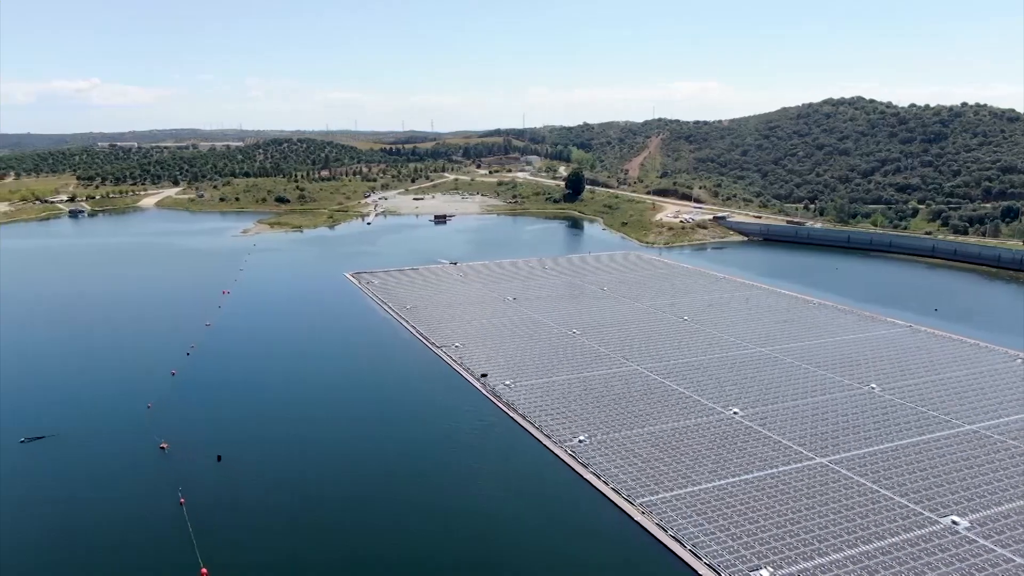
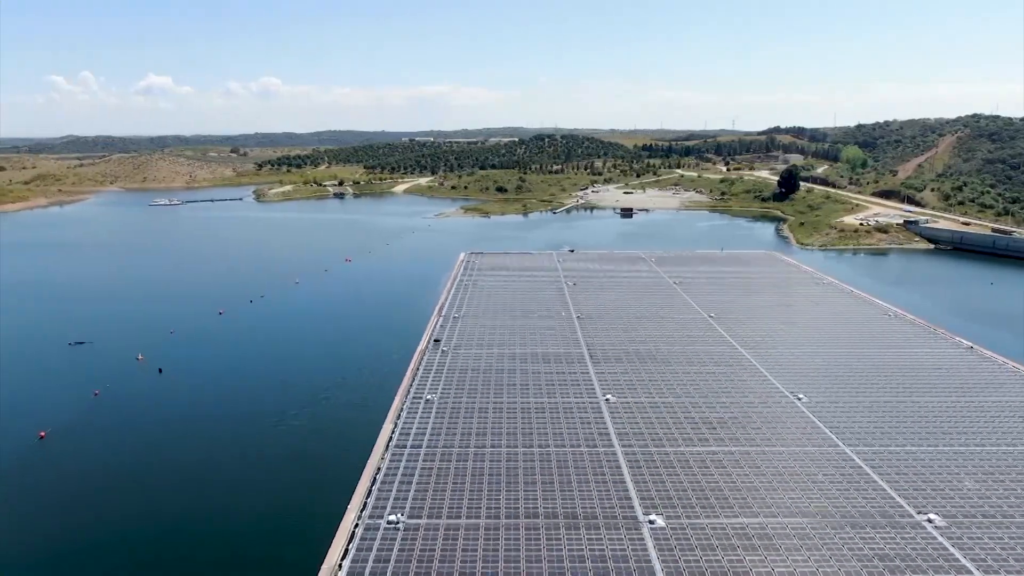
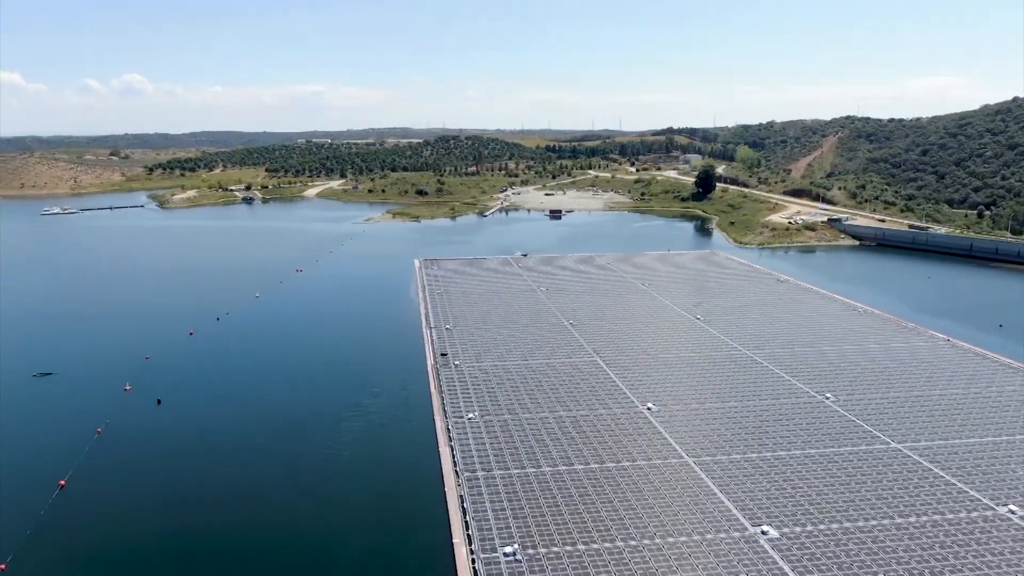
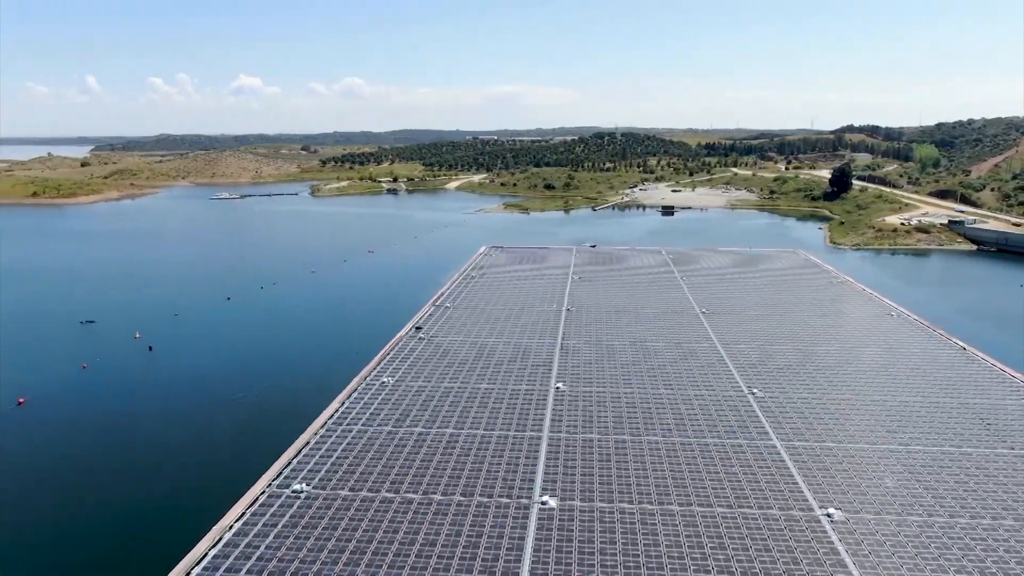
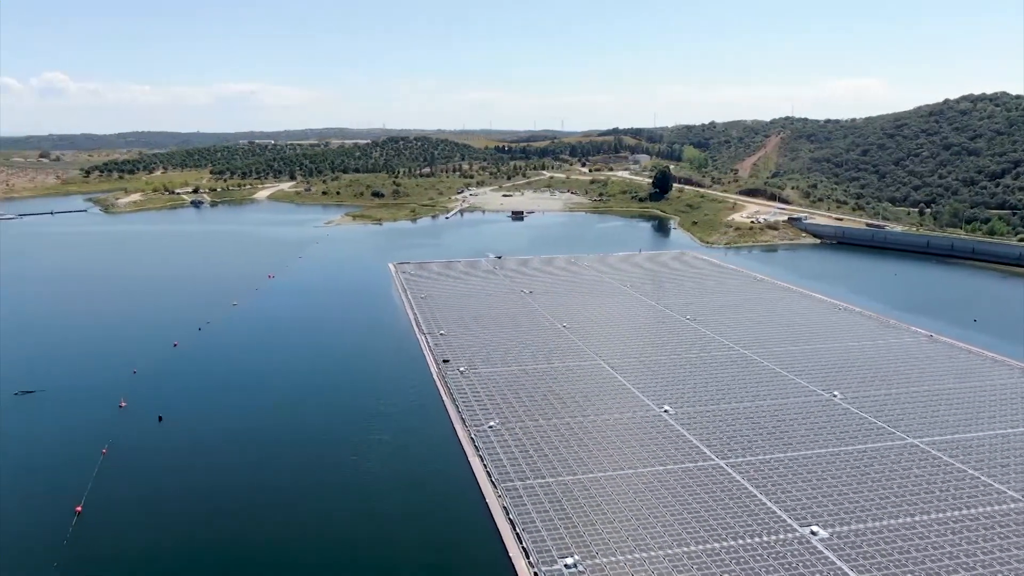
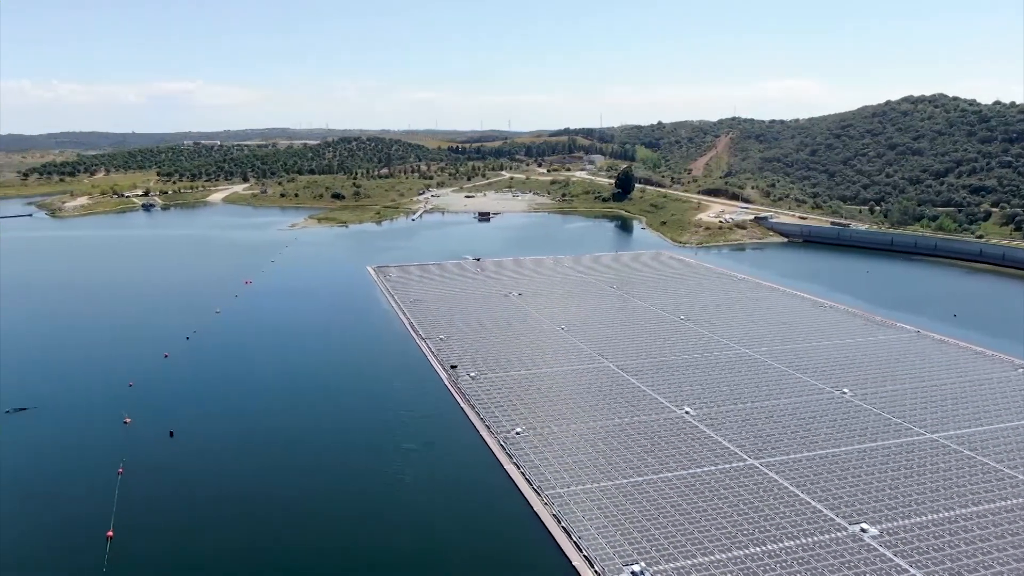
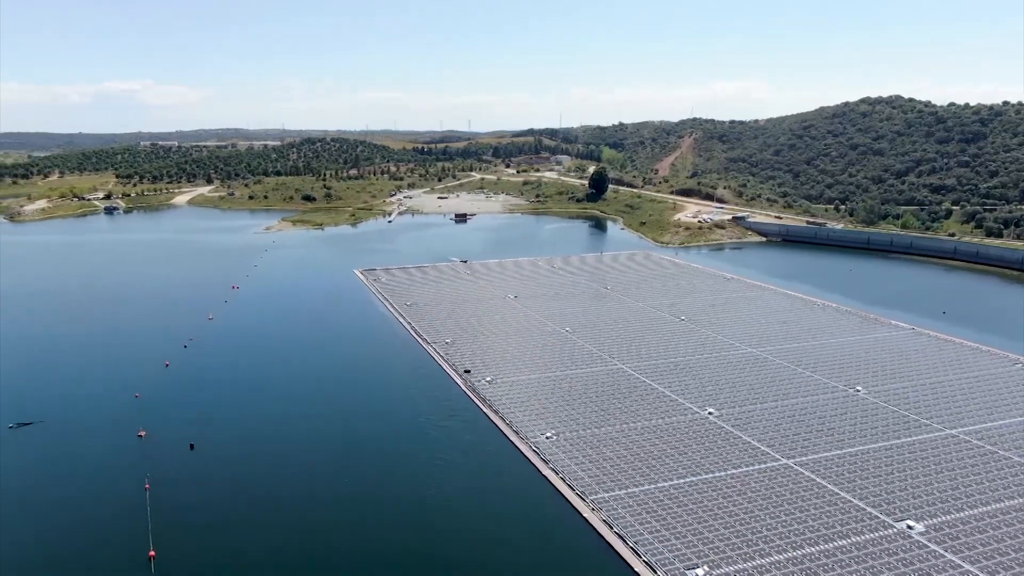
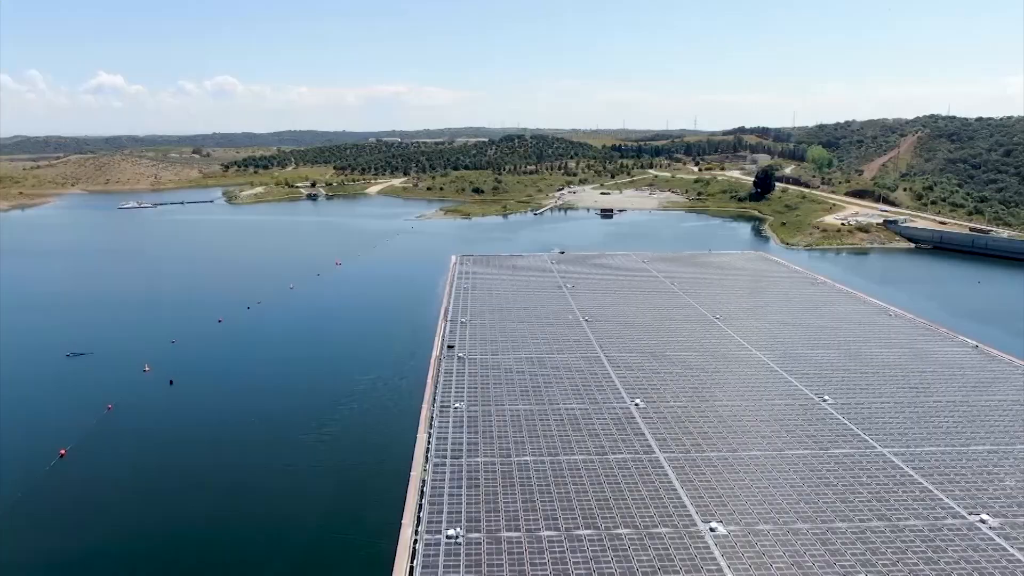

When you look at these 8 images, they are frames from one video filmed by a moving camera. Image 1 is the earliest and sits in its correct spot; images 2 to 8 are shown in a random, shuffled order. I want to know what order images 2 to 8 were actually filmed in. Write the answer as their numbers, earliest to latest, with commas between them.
7, 6, 5, 3, 8, 2, 4
